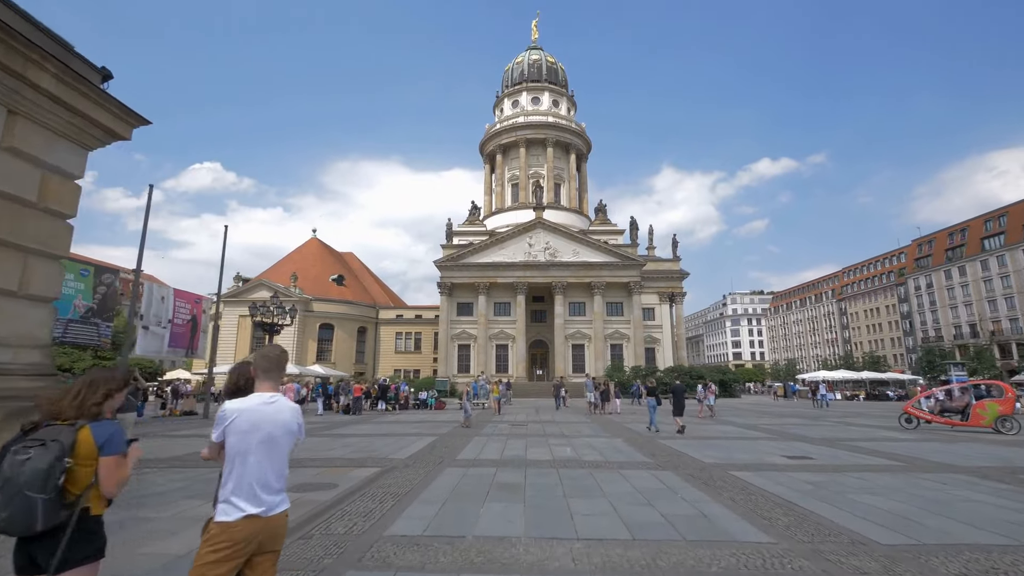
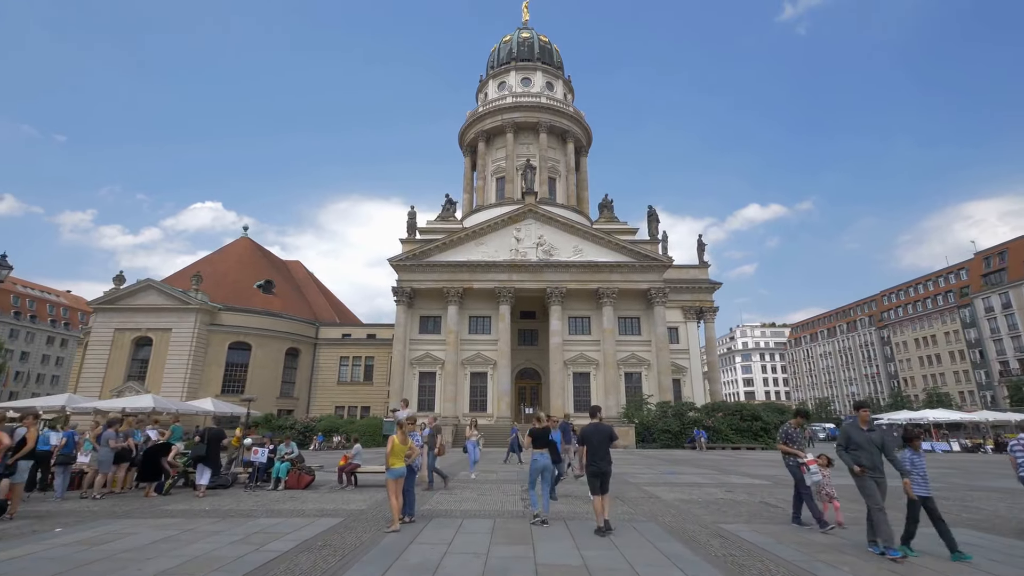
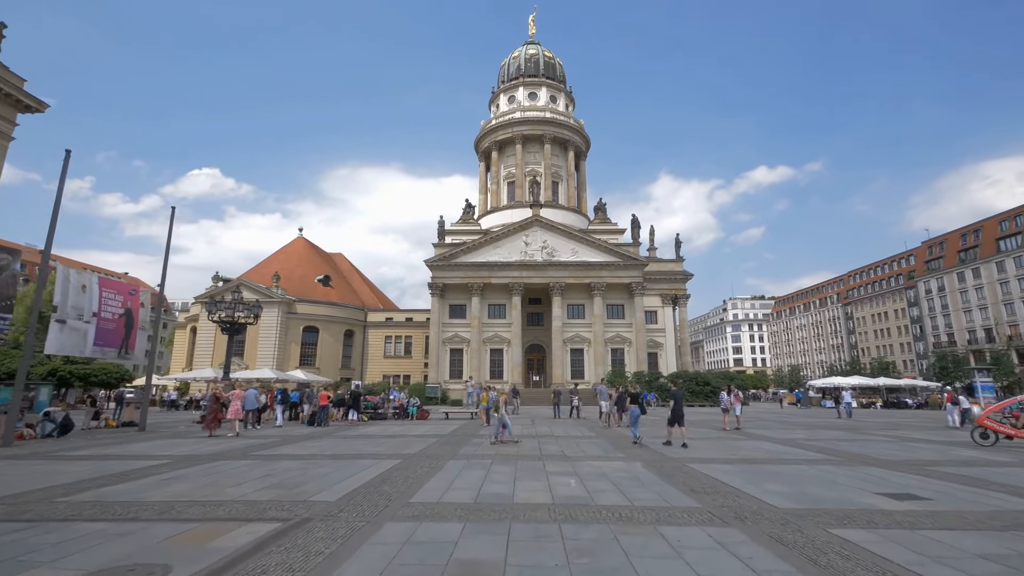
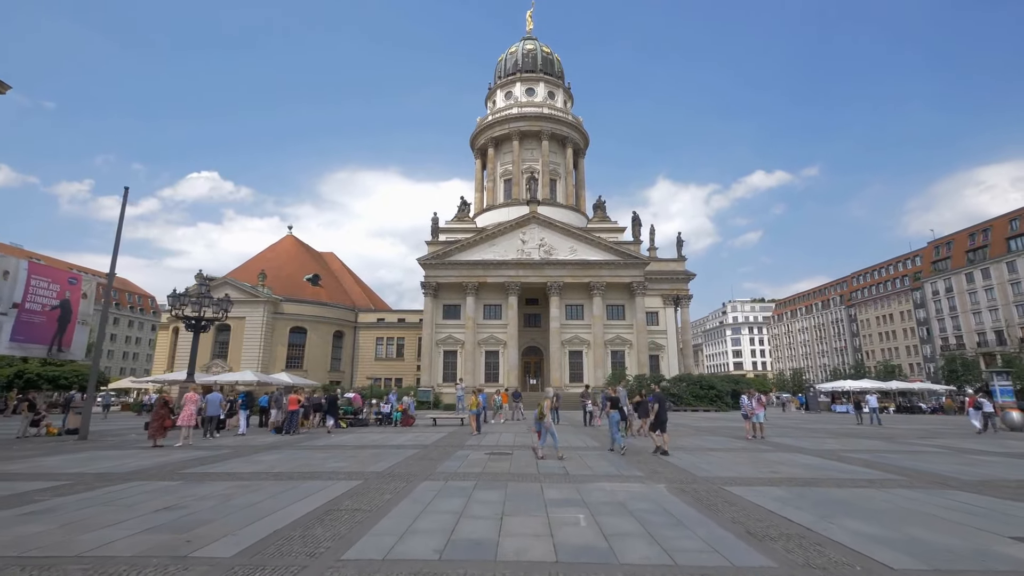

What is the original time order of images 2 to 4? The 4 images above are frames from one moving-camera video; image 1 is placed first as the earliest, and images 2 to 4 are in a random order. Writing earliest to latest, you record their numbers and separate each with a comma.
3, 4, 2
